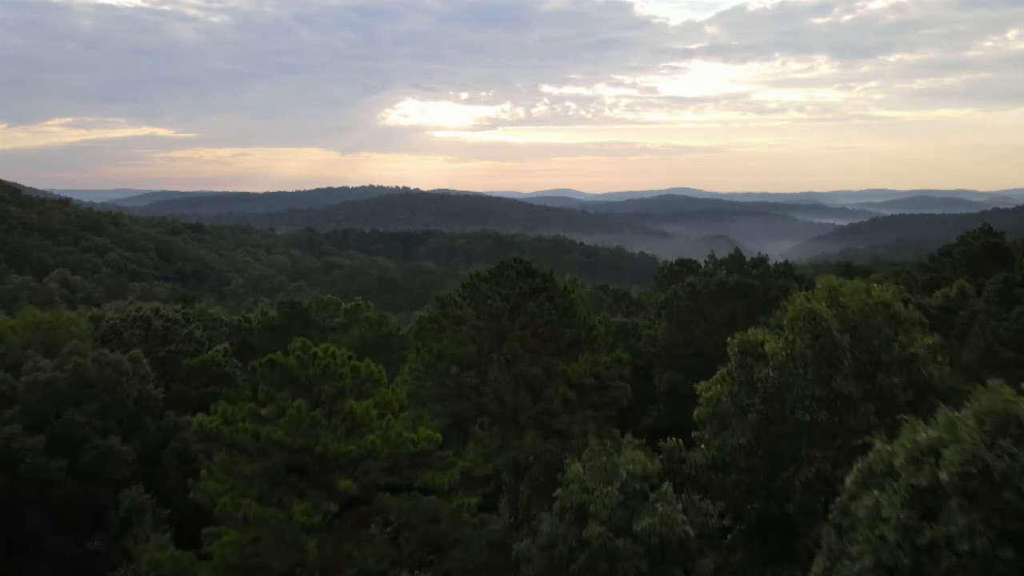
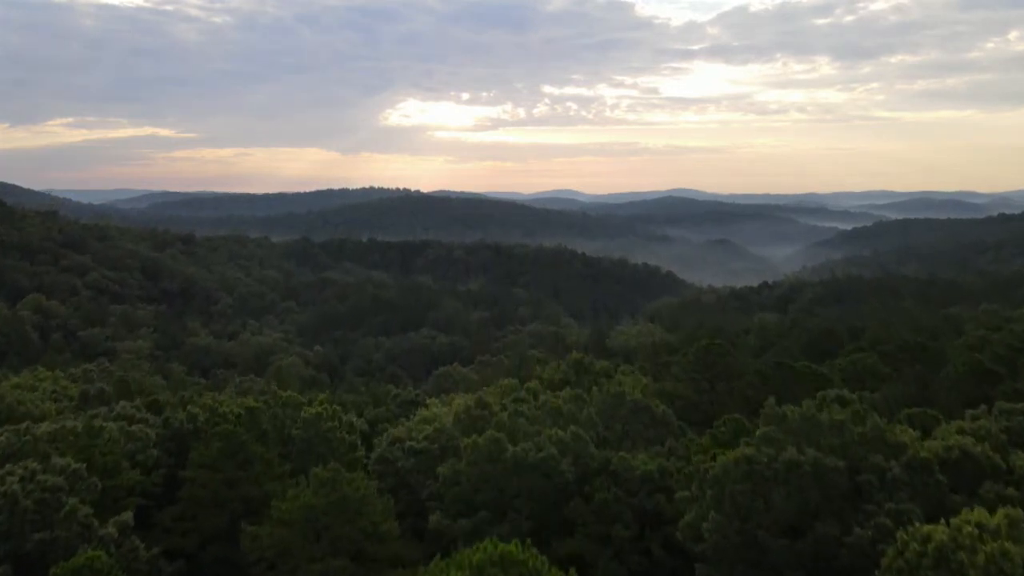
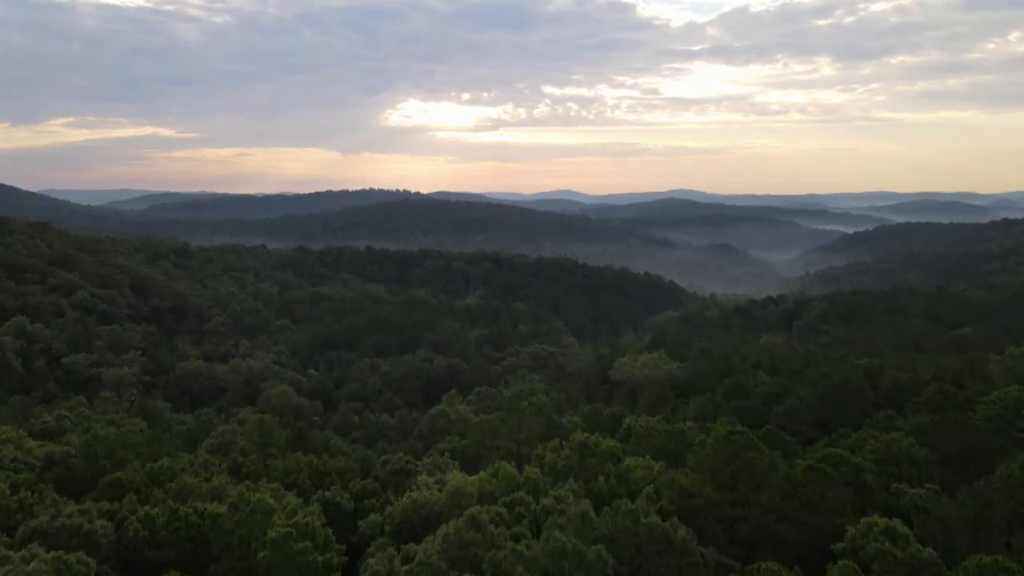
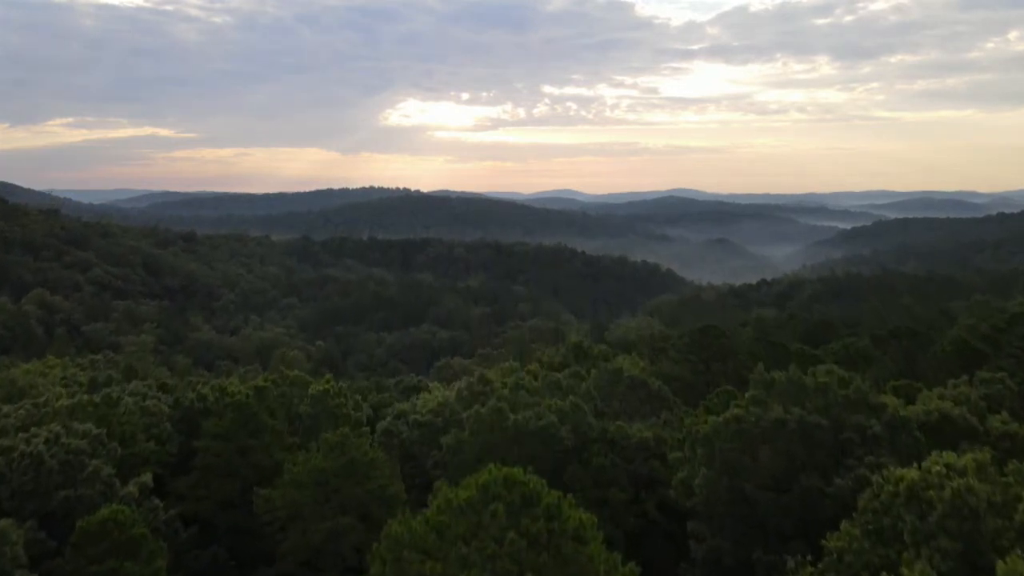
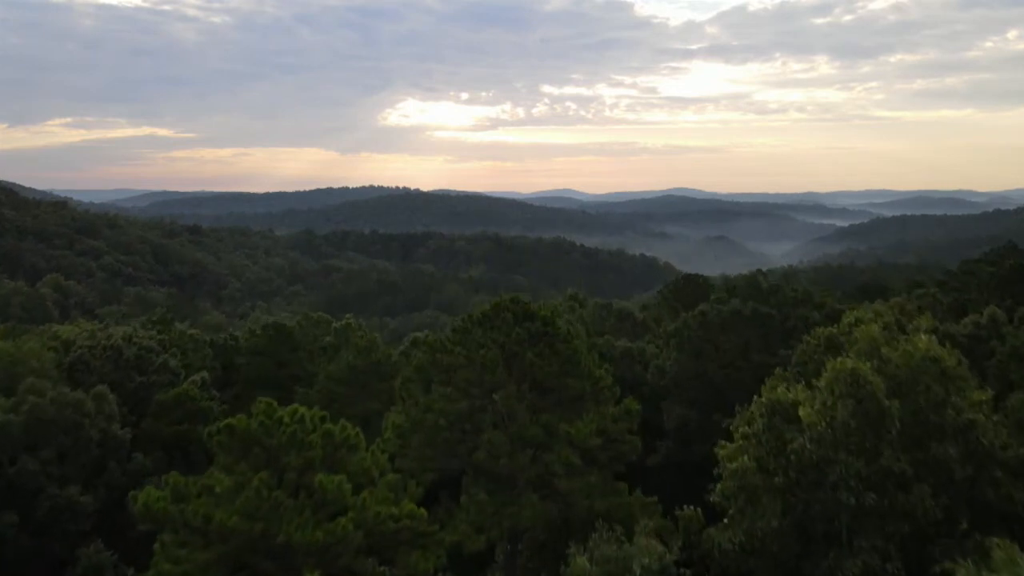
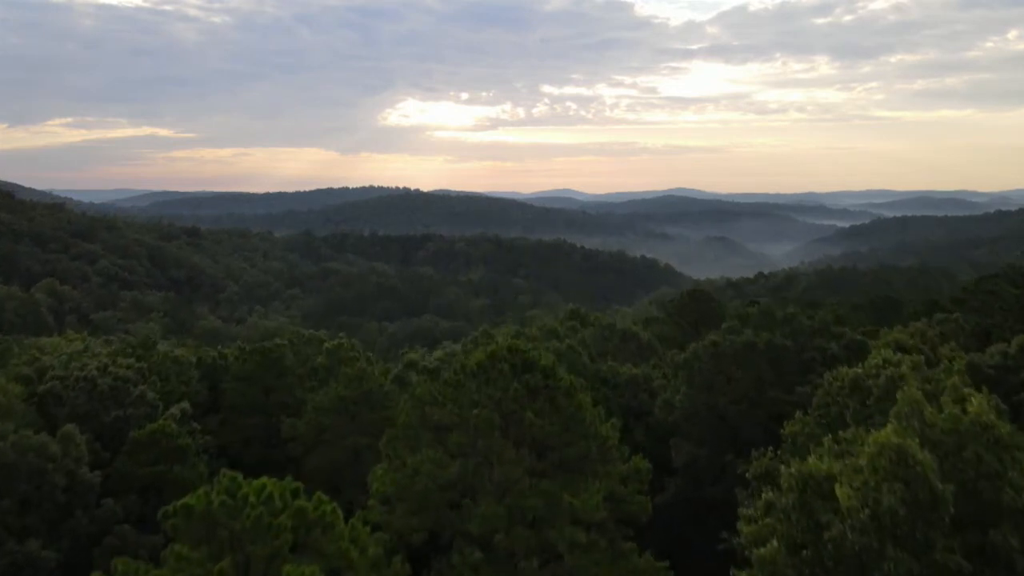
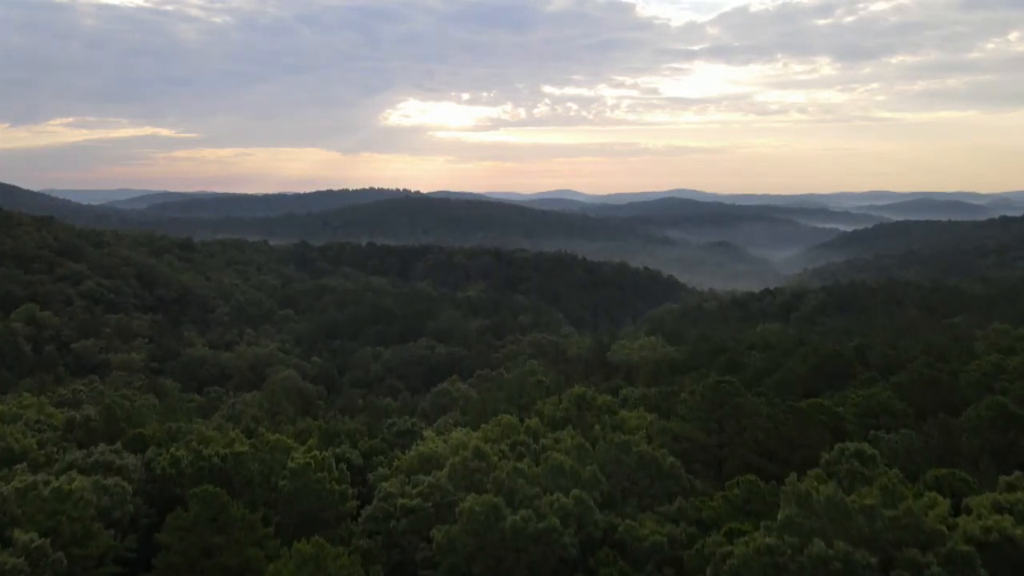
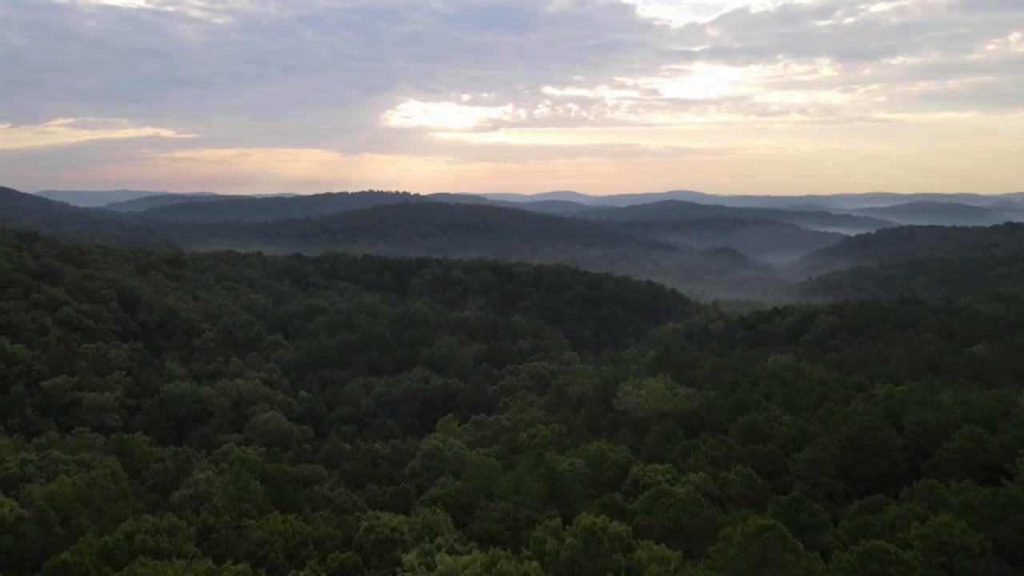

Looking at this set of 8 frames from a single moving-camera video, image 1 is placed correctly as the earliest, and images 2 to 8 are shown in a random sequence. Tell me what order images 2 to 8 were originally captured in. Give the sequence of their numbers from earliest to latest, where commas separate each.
5, 6, 4, 2, 7, 3, 8
